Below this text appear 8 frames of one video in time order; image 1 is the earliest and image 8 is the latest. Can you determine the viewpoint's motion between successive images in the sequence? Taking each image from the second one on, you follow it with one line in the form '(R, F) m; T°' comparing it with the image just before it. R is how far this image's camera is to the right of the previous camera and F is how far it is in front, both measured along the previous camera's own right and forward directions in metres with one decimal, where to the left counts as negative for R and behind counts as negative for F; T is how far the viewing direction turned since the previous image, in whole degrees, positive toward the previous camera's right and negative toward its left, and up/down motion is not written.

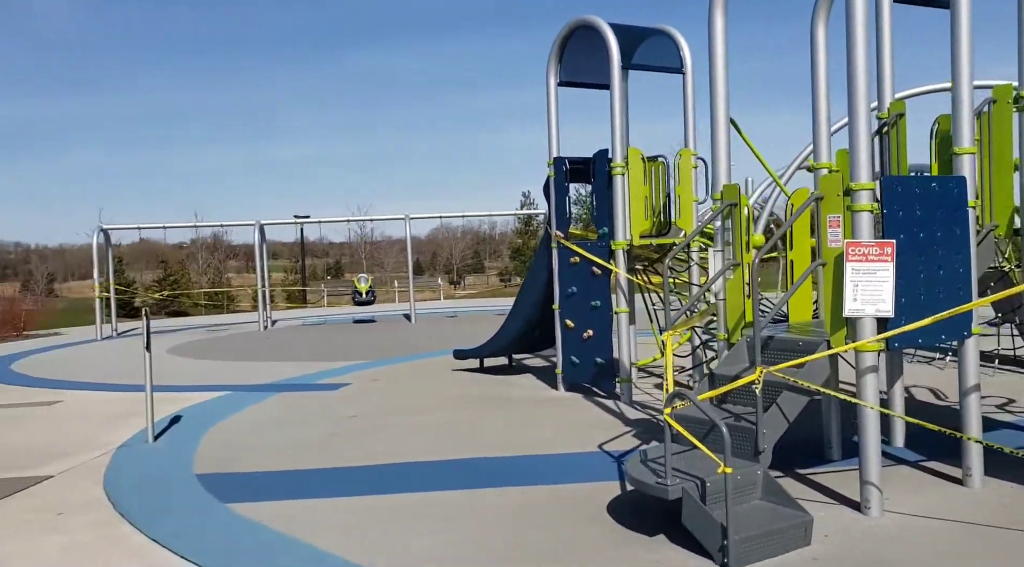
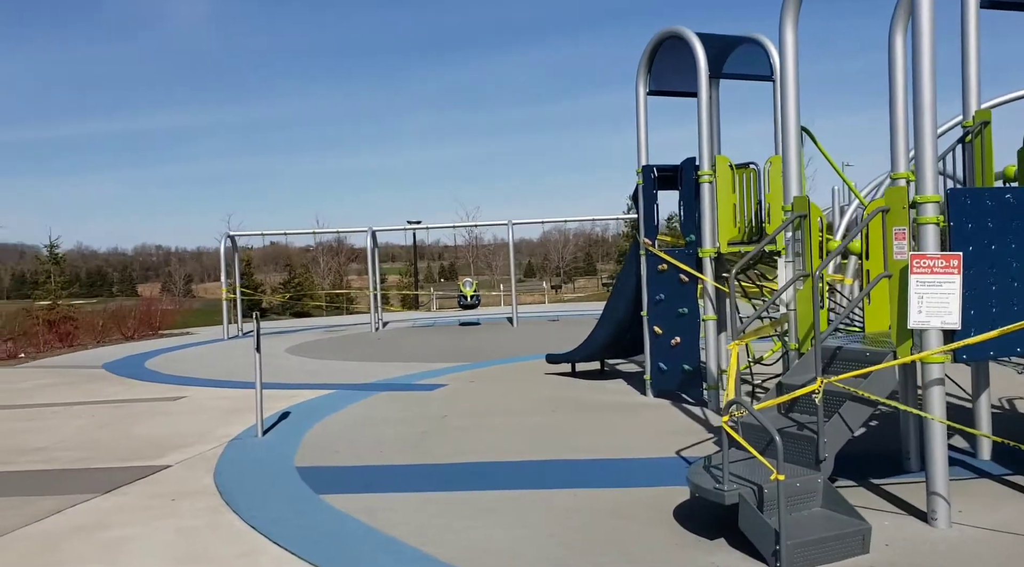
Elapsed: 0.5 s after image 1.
(+0.3, -0.2) m; -8°
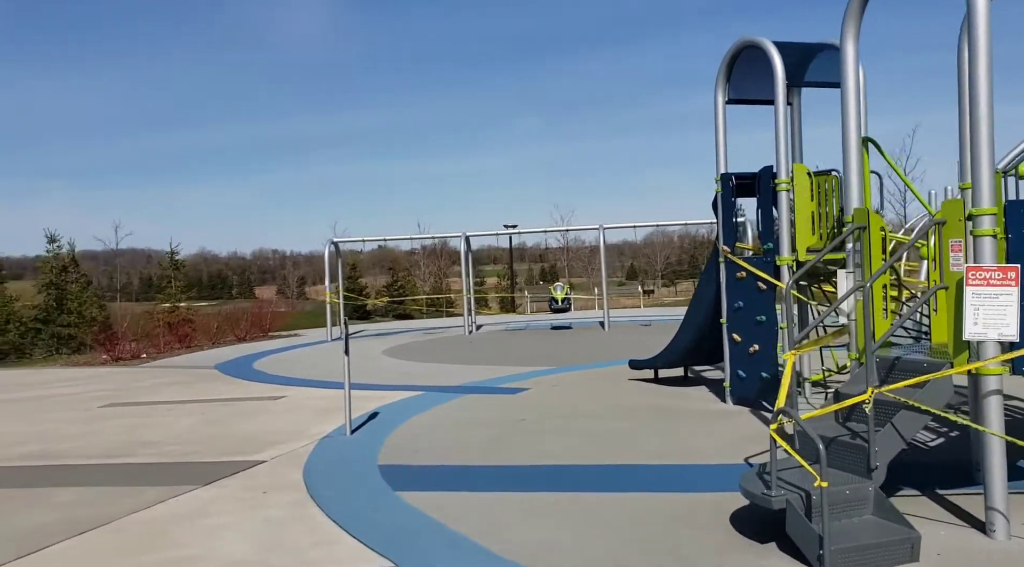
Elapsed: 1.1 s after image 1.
(+0.3, -0.3) m; -7°
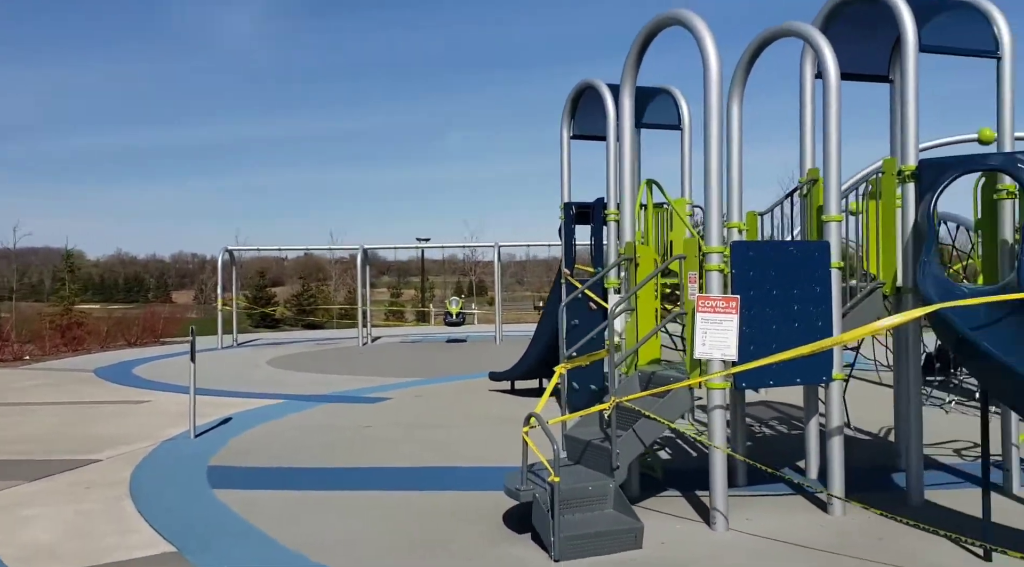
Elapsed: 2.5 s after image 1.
(+0.8, -0.6) m; +5°
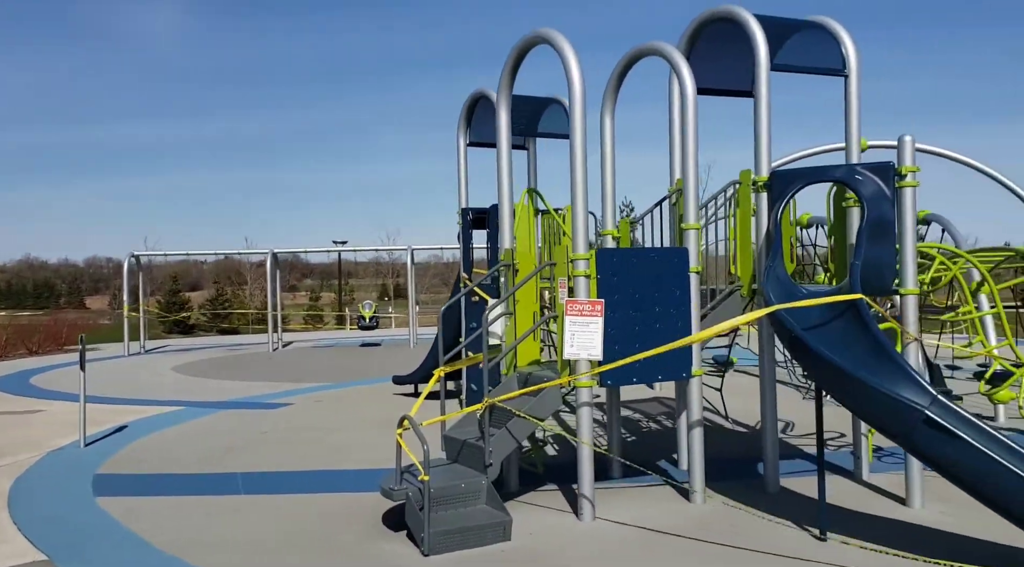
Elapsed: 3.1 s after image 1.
(+0.3, -0.2) m; +5°
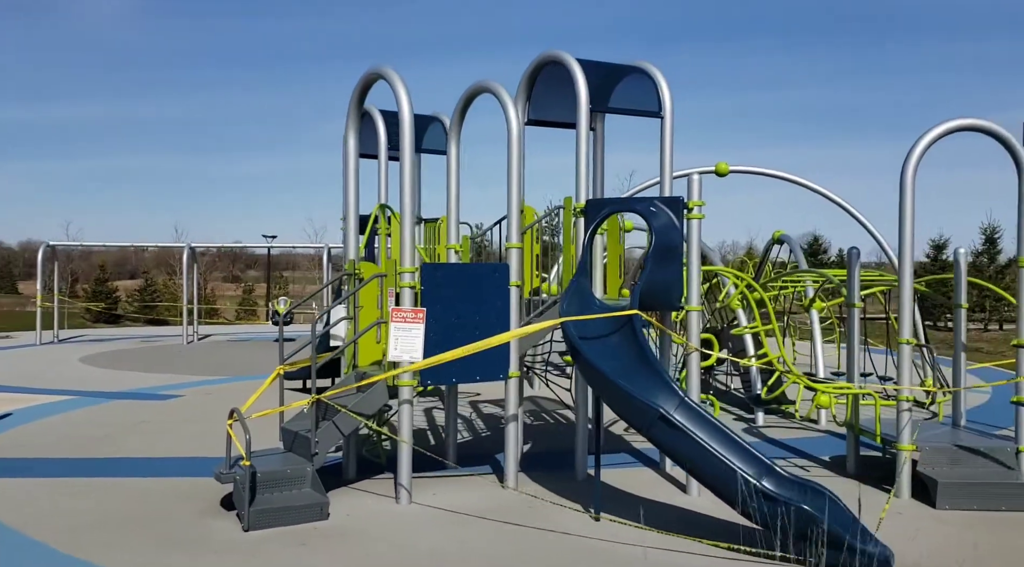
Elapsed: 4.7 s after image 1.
(+0.8, -0.8) m; +4°
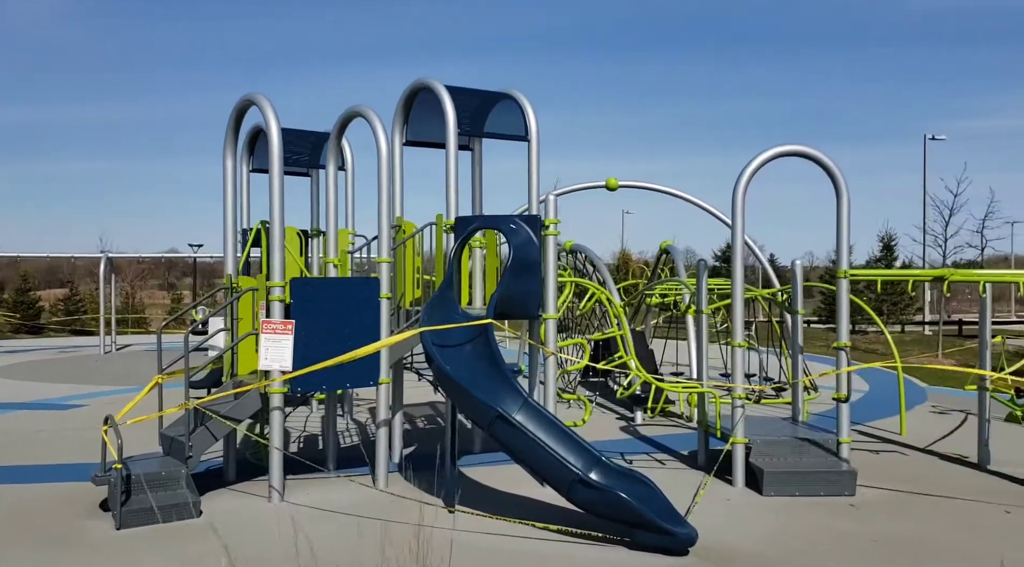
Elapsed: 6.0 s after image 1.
(+0.6, -0.5) m; +4°
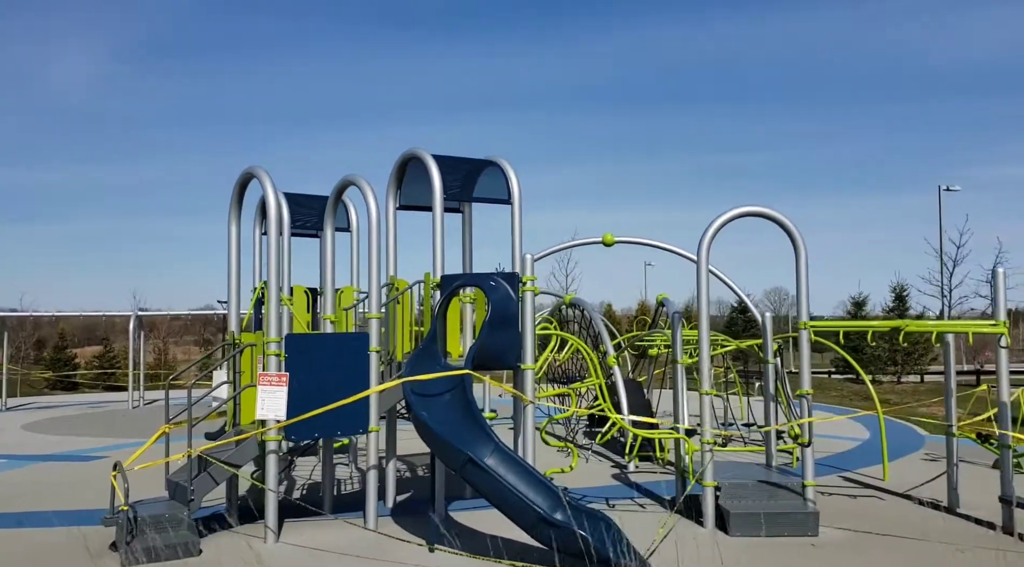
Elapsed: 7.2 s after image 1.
(+0.5, -0.5) m; -2°
